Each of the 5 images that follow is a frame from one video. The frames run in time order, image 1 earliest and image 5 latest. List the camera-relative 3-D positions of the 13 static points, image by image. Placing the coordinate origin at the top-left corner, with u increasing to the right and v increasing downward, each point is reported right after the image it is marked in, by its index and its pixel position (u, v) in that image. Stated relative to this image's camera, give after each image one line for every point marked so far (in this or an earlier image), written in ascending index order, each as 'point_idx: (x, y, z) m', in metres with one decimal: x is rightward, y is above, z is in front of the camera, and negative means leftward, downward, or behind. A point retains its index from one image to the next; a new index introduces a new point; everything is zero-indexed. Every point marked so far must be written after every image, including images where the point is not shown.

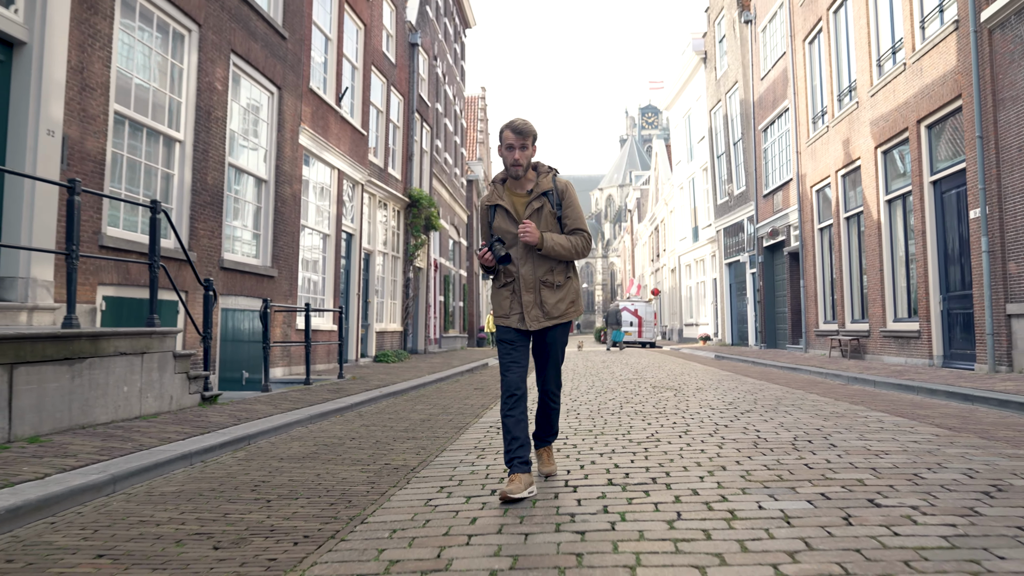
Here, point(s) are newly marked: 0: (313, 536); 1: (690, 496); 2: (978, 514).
0: (-0.7, -0.9, +2.8) m
1: (+0.7, -0.8, +3.0) m
2: (+1.6, -0.7, +2.6) m
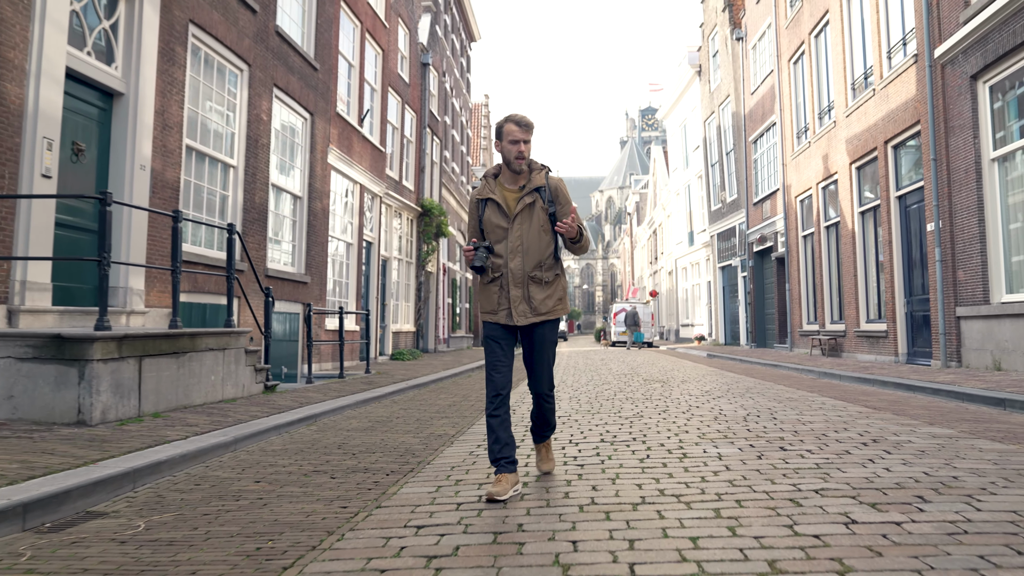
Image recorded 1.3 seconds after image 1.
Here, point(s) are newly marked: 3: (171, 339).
0: (-0.6, -0.9, +4.0) m
1: (+0.8, -0.9, +4.3) m
2: (+1.7, -0.8, +3.9) m
3: (-2.6, -0.4, +5.9) m
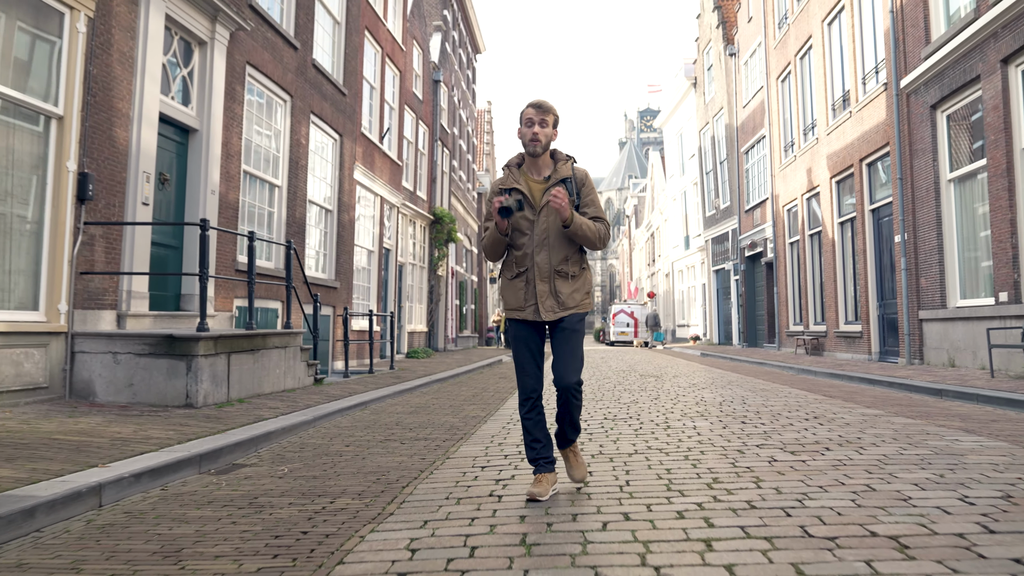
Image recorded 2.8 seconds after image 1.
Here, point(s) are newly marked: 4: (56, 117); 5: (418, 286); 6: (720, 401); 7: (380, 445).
0: (-0.4, -1.0, +5.3) m
1: (+1.0, -1.0, +5.5) m
2: (+1.9, -0.9, +5.1) m
3: (-2.4, -0.5, +7.2) m
4: (-3.7, +1.4, +6.3) m
5: (-2.3, 0.0, +19.0) m
6: (+1.9, -1.0, +7.0) m
7: (-0.9, -1.0, +5.1) m
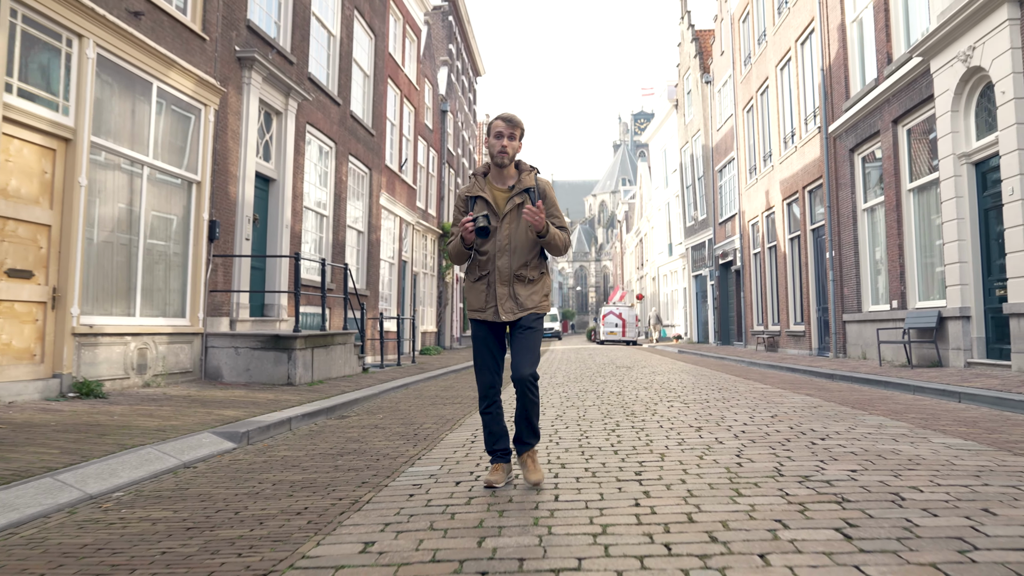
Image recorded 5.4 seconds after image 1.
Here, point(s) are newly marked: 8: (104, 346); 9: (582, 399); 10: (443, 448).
0: (-0.4, -1.2, +8.0) m
1: (+1.0, -1.1, +8.3) m
2: (+1.9, -1.1, +7.9) m
3: (-2.4, -0.6, +9.9) m
4: (-3.7, +1.2, +9.0) m
5: (-2.3, -0.1, +21.7) m
6: (+1.9, -1.2, +9.7) m
7: (-0.8, -1.2, +7.8) m
8: (-3.9, -0.6, +7.4) m
9: (+0.7, -1.1, +7.7) m
10: (-0.4, -1.0, +4.7) m
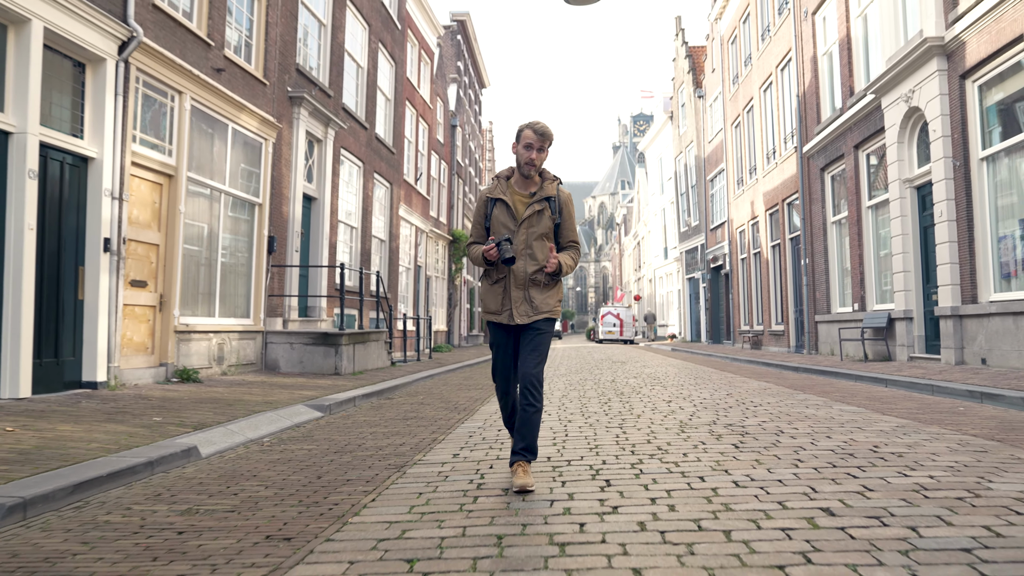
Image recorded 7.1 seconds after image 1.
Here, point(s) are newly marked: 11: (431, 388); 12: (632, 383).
0: (-0.2, -1.3, +9.7) m
1: (+1.2, -1.2, +10.0) m
2: (+2.1, -1.1, +9.6) m
3: (-2.2, -0.7, +11.6) m
4: (-3.5, +1.2, +10.8) m
5: (-2.2, -0.2, +23.5) m
6: (+2.1, -1.2, +11.4) m
7: (-0.7, -1.3, +9.5) m
8: (-3.7, -0.6, +9.1) m
9: (+0.8, -1.2, +9.4) m
10: (-0.3, -1.1, +6.4) m
11: (-1.0, -1.3, +10.1) m
12: (+1.5, -1.2, +9.7) m
